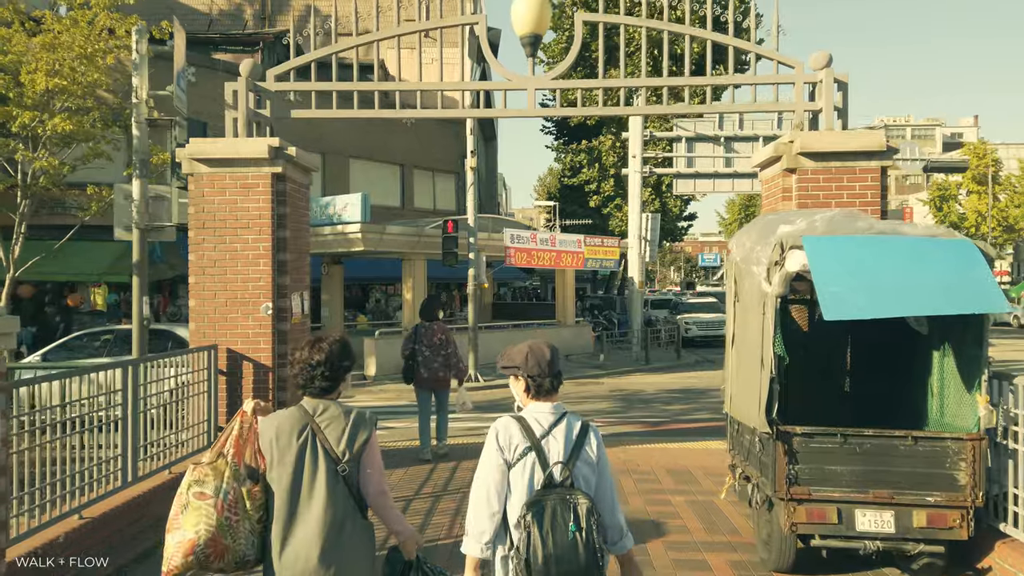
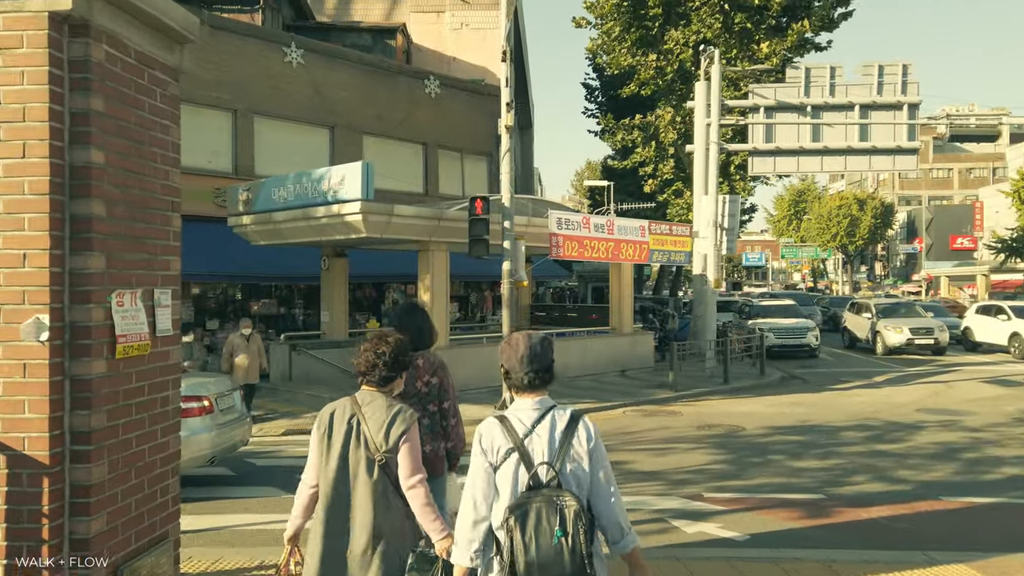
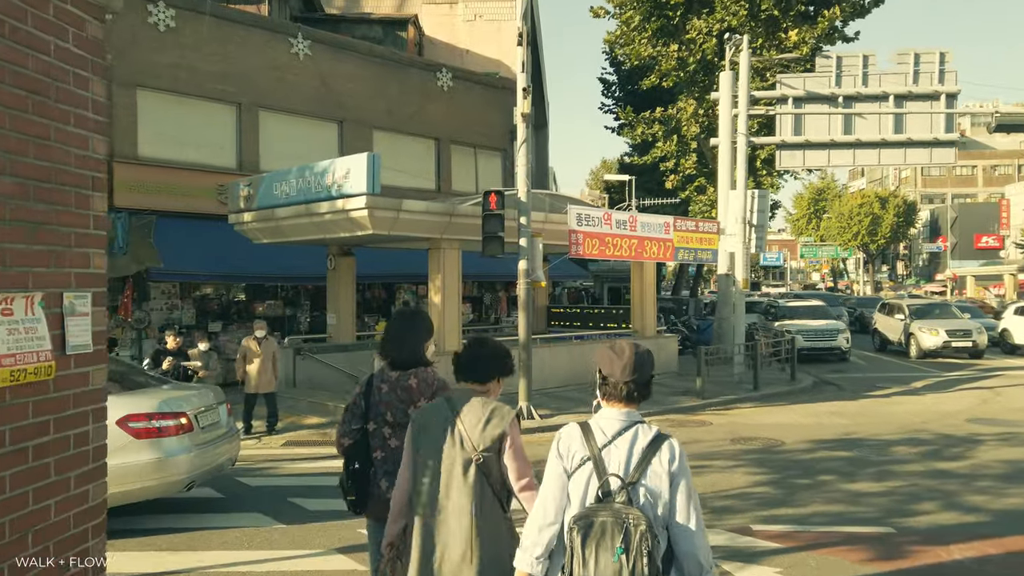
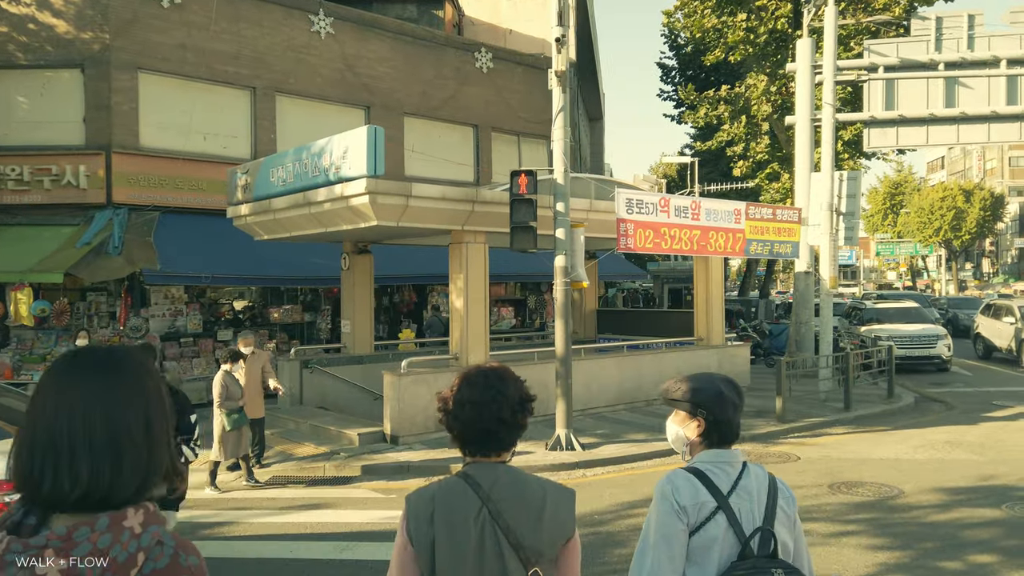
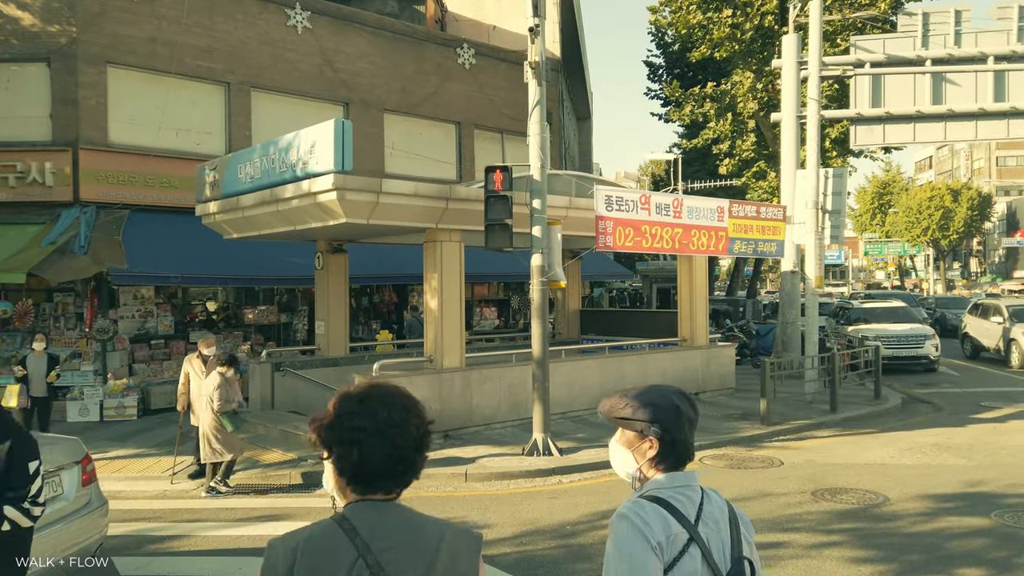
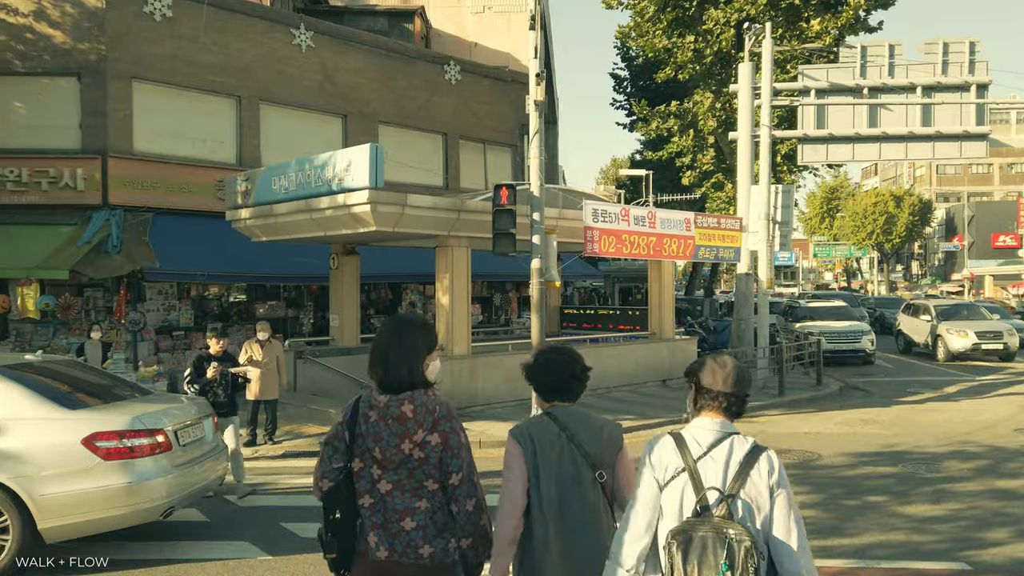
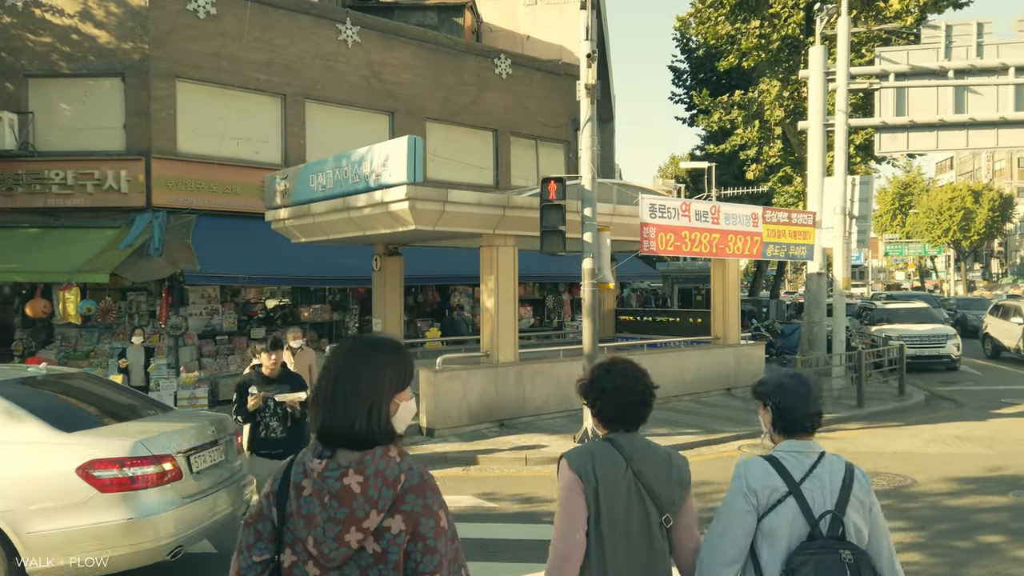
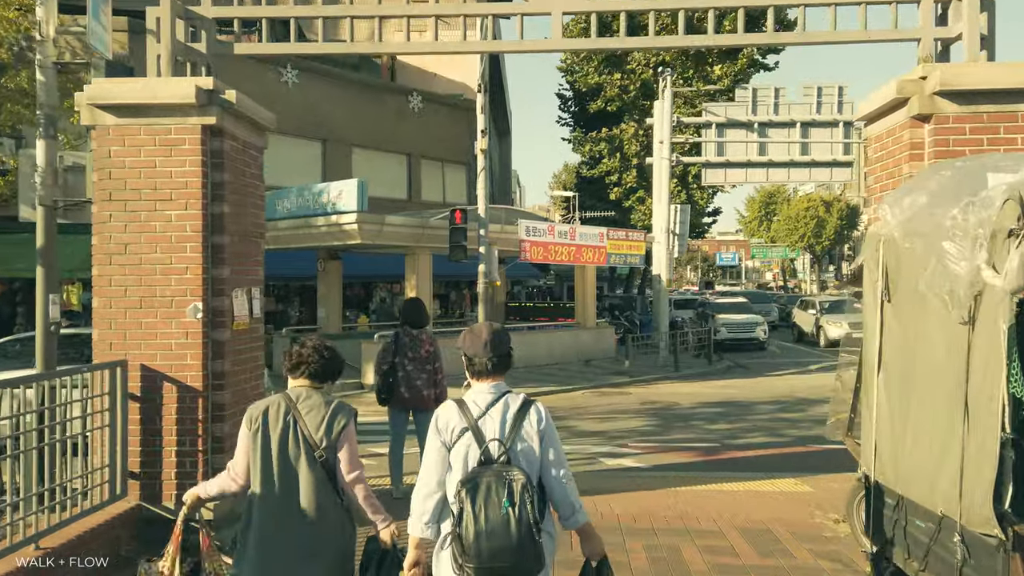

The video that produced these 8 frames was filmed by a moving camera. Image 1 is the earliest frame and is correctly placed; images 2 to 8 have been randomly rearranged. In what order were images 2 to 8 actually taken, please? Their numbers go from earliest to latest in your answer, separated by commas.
8, 2, 3, 6, 7, 4, 5
